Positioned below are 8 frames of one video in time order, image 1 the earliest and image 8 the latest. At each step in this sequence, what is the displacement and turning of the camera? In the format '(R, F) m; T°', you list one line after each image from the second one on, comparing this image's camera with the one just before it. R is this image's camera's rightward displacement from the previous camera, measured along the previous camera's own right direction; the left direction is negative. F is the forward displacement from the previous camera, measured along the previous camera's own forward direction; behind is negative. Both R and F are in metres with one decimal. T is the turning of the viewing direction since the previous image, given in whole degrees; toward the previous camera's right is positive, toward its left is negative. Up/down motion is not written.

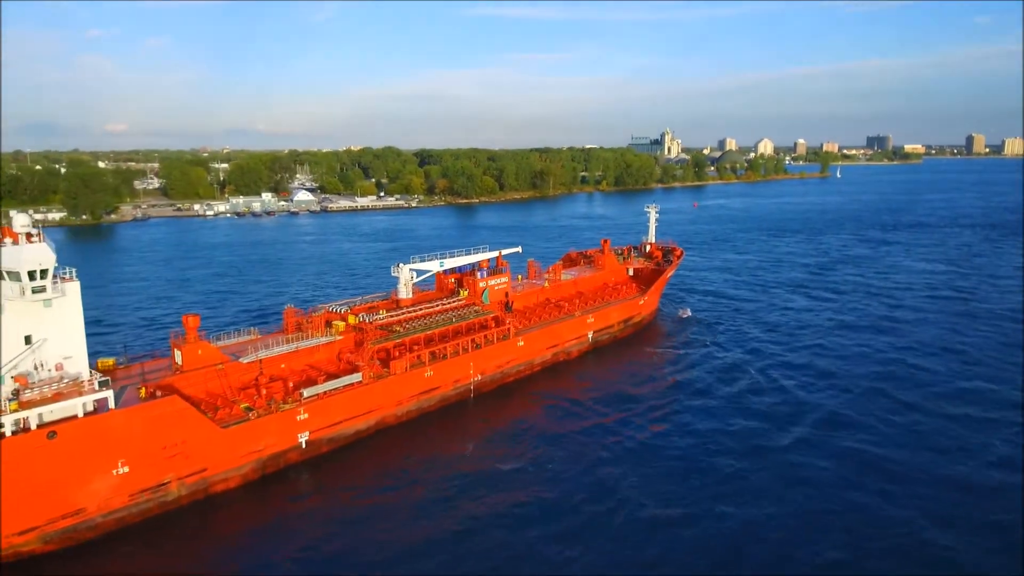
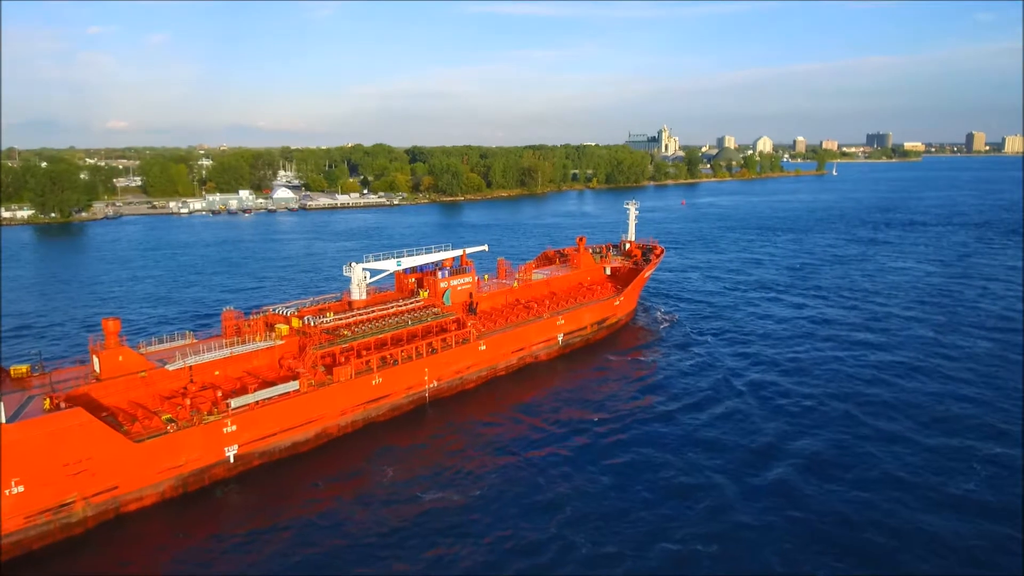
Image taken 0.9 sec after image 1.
(+0.8, +1.2) m; 0°
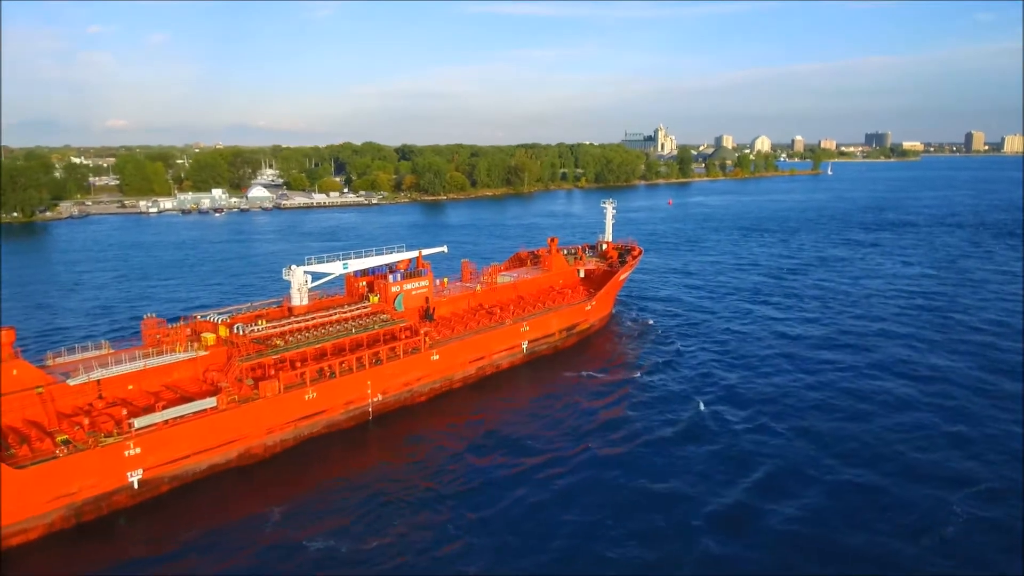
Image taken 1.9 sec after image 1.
(+0.9, +1.5) m; 0°
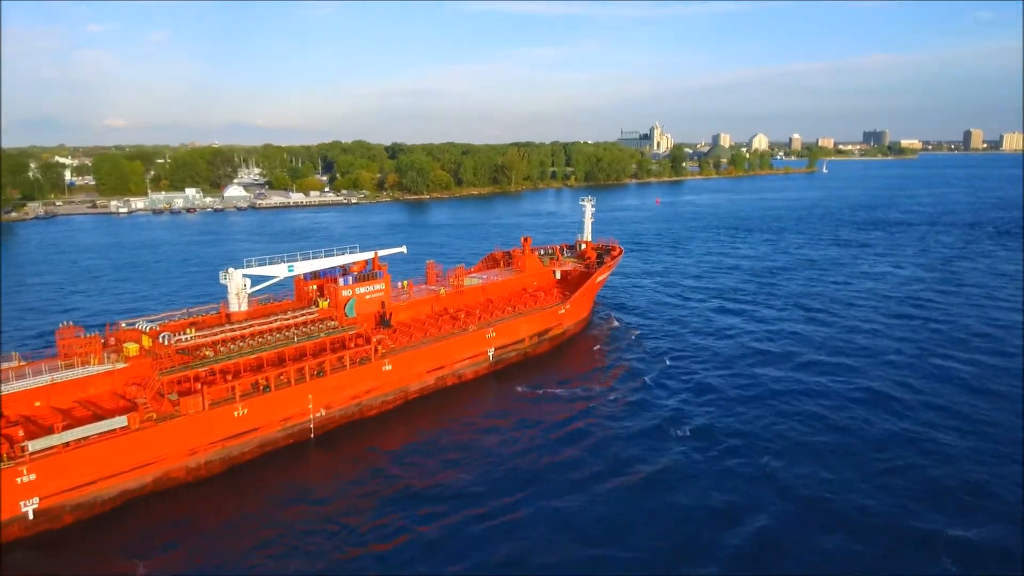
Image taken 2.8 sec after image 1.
(+0.7, +1.4) m; 0°
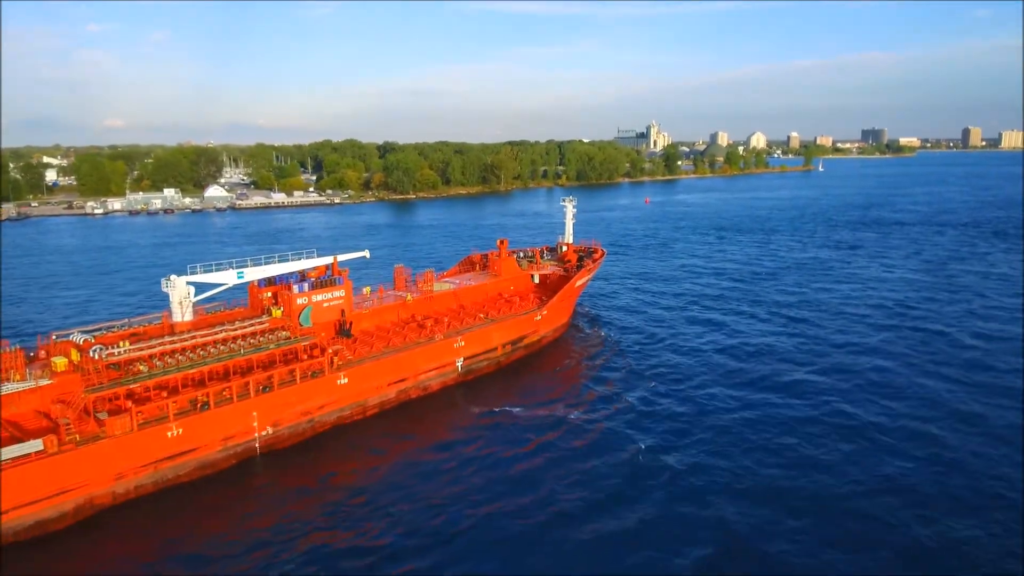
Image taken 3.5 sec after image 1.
(+0.6, +1.1) m; 0°
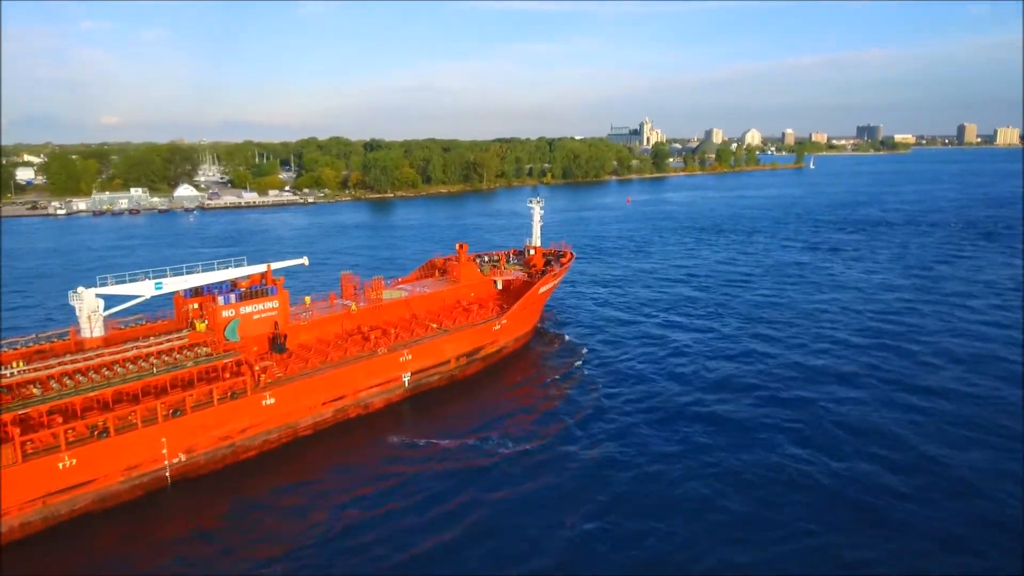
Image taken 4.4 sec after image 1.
(+0.9, +1.3) m; 0°
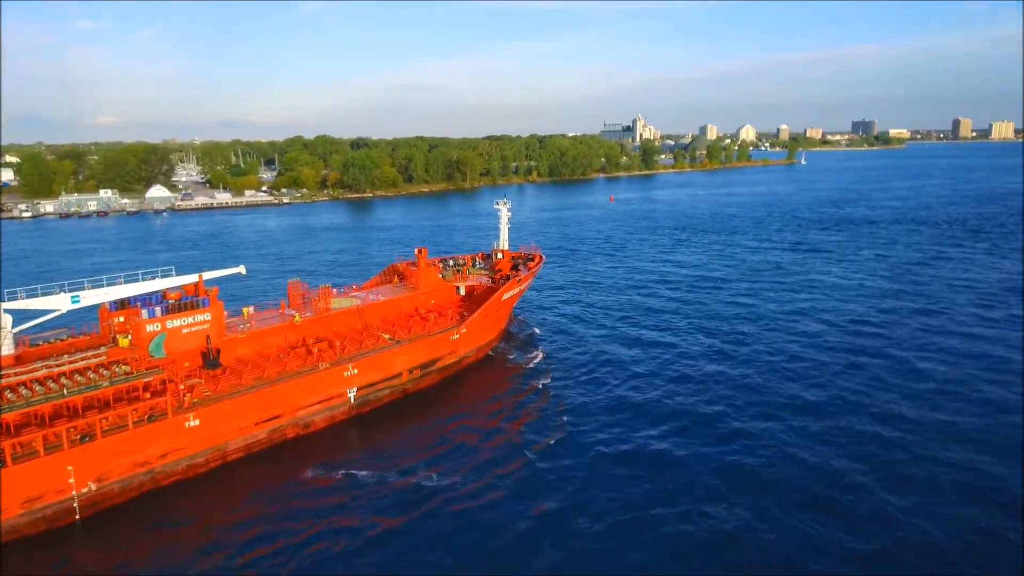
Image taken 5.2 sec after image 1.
(+0.8, +1.1) m; 0°
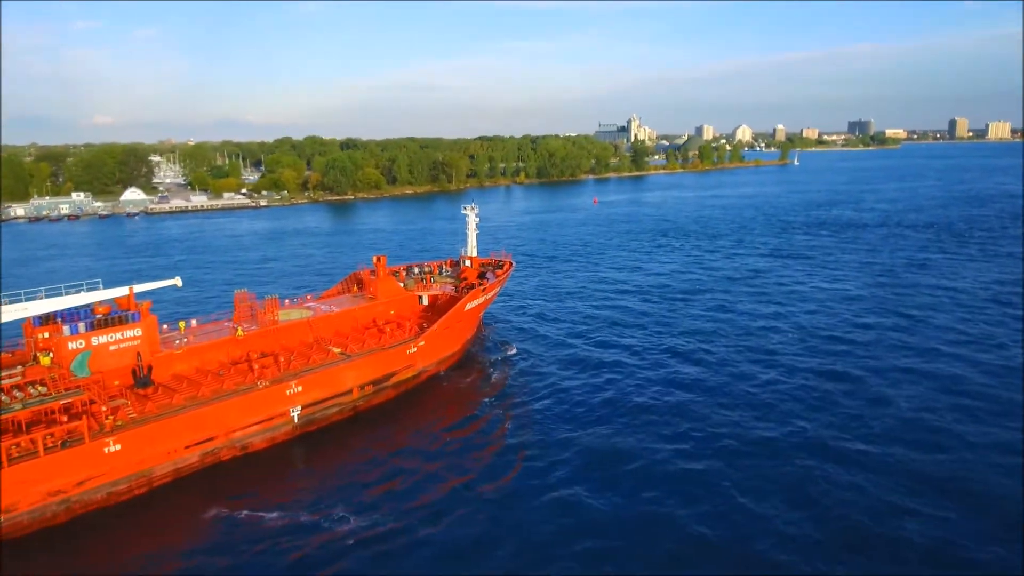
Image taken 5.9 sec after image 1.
(+0.7, +0.9) m; 0°
